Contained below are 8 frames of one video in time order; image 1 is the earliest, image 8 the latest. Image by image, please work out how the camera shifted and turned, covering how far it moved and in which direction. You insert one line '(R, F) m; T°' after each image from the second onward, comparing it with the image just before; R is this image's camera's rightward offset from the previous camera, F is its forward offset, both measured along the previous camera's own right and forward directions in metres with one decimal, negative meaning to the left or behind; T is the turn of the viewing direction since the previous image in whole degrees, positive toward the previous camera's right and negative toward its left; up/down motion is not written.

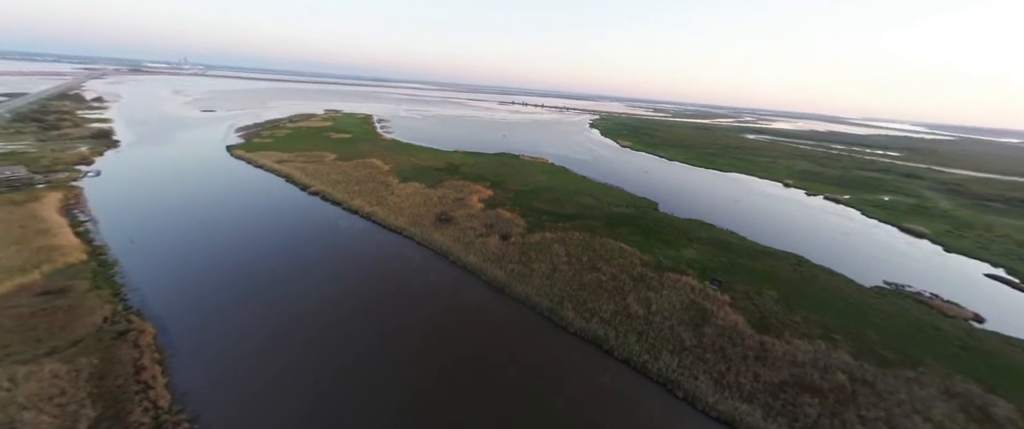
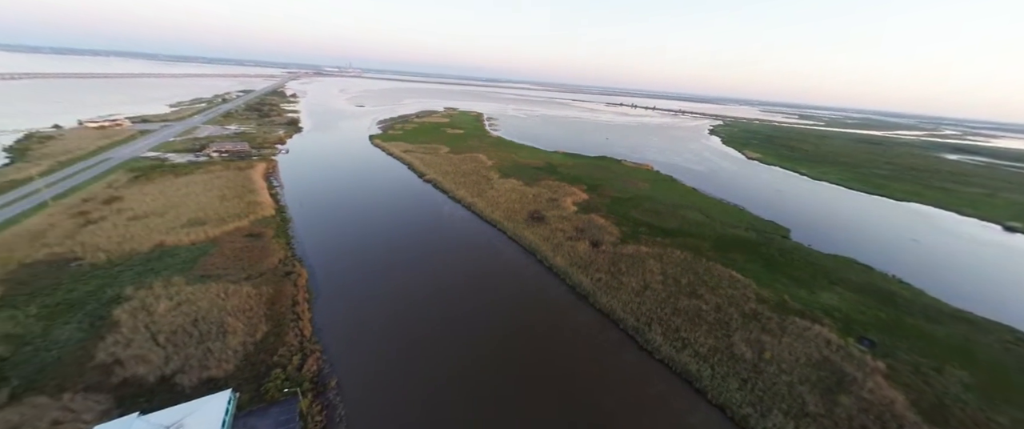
(+0.7, +0.2) m; -17°
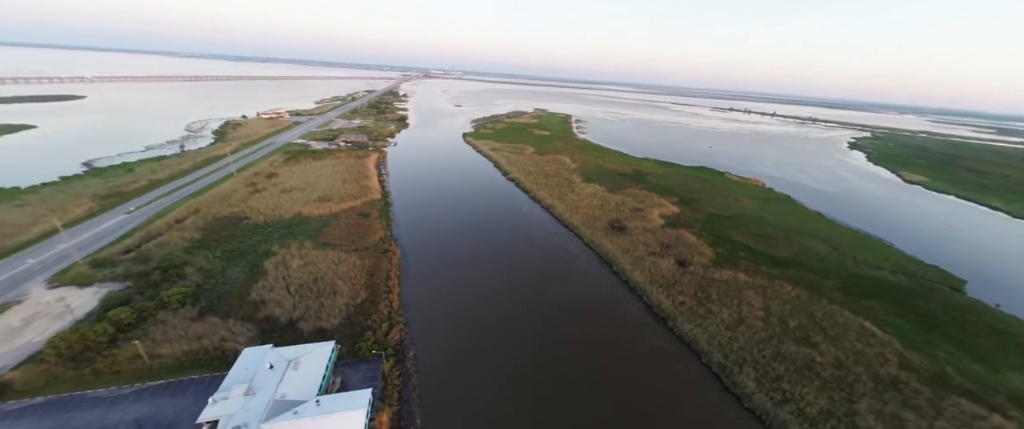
(+0.7, +0.3) m; -15°
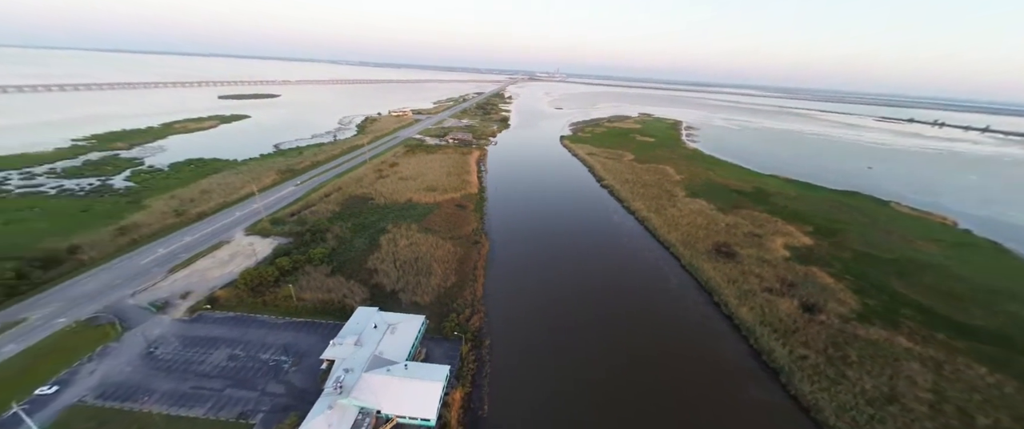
(+0.9, +0.3) m; -17°
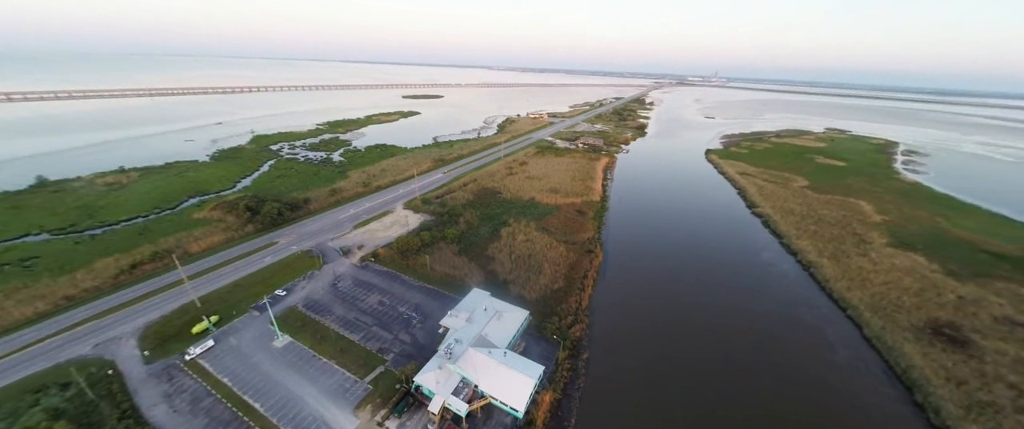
(+1.0, +0.4) m; -22°
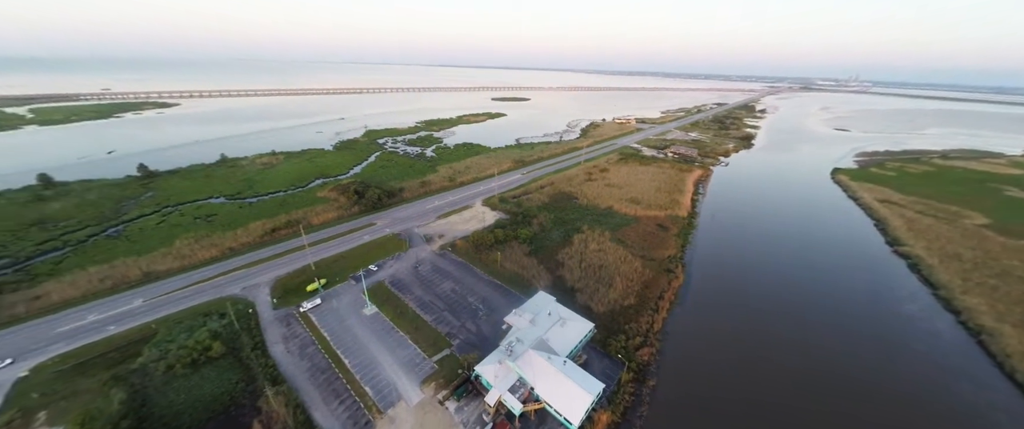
(+0.5, +0.3) m; -13°
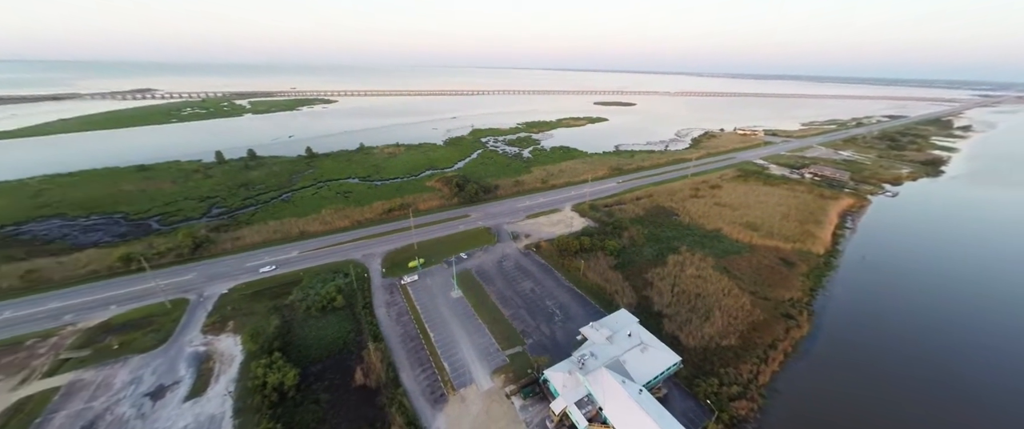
(+0.4, +0.5) m; -16°
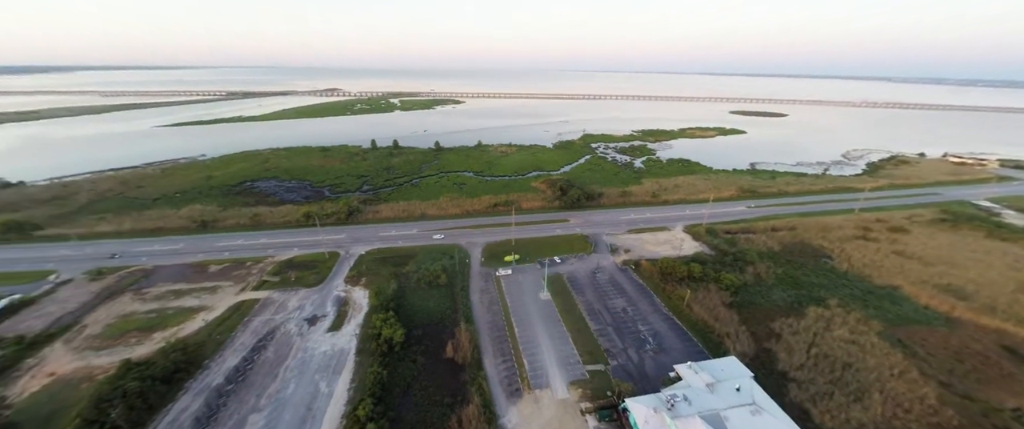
(+0.3, +0.7) m; -18°
